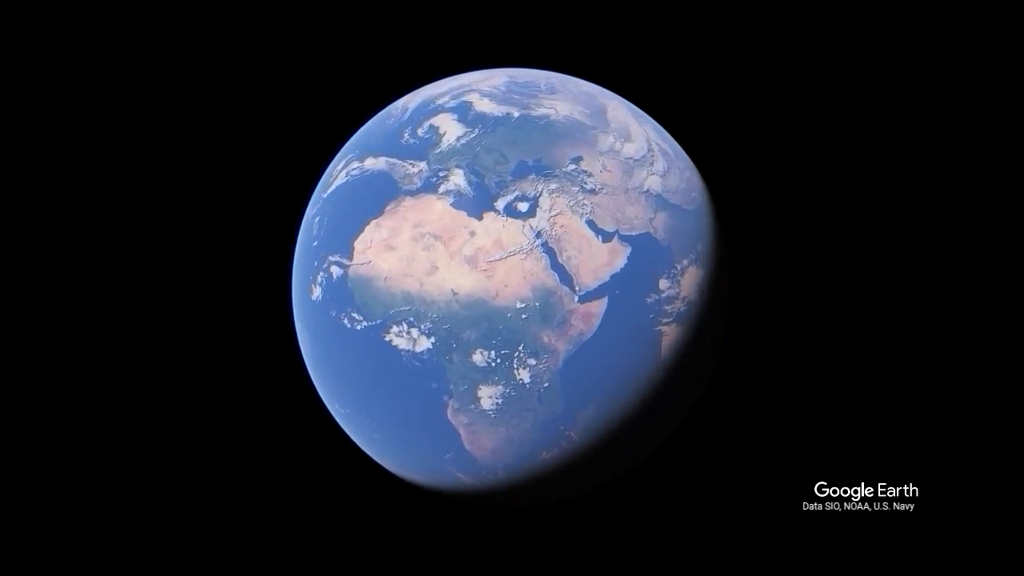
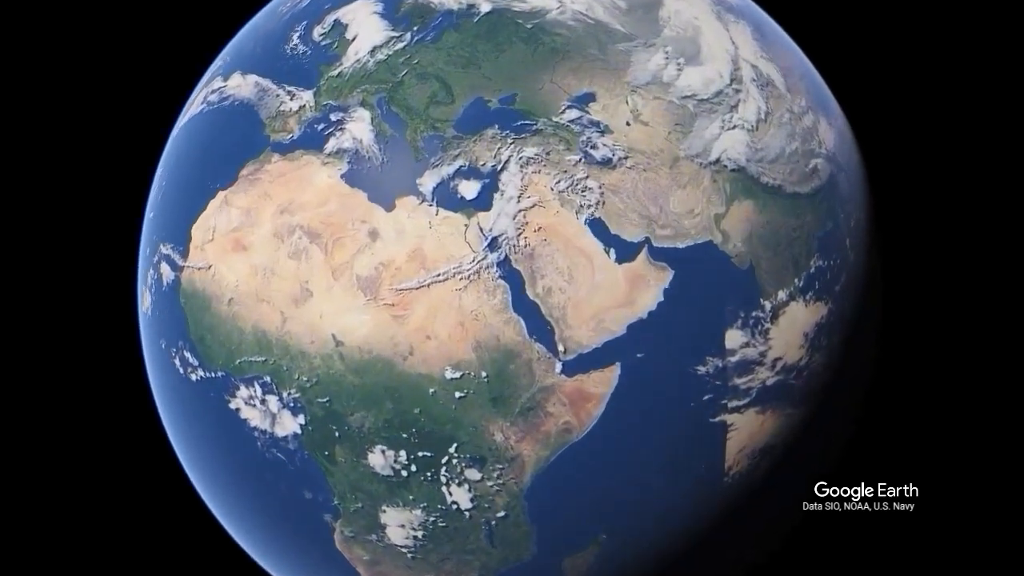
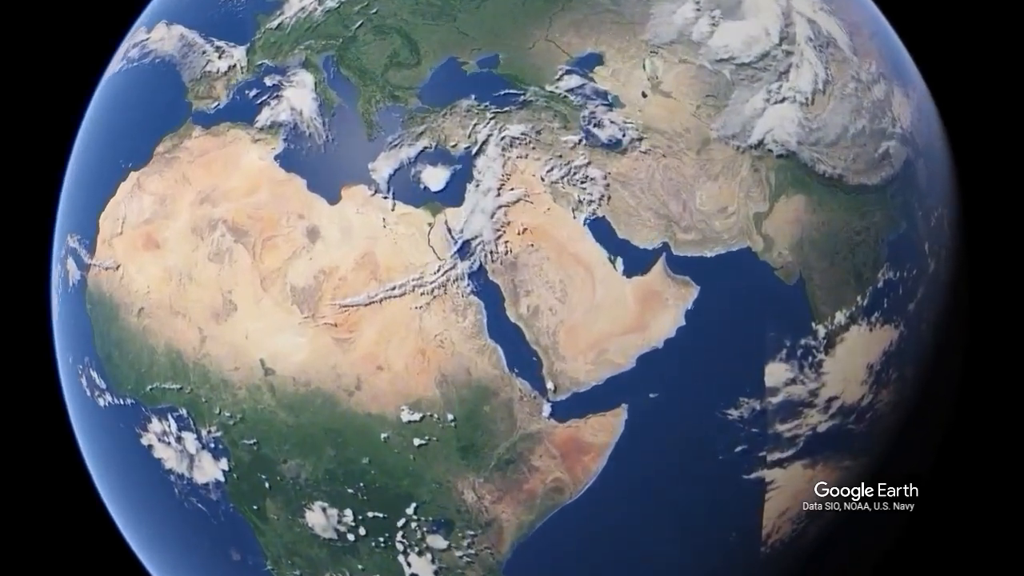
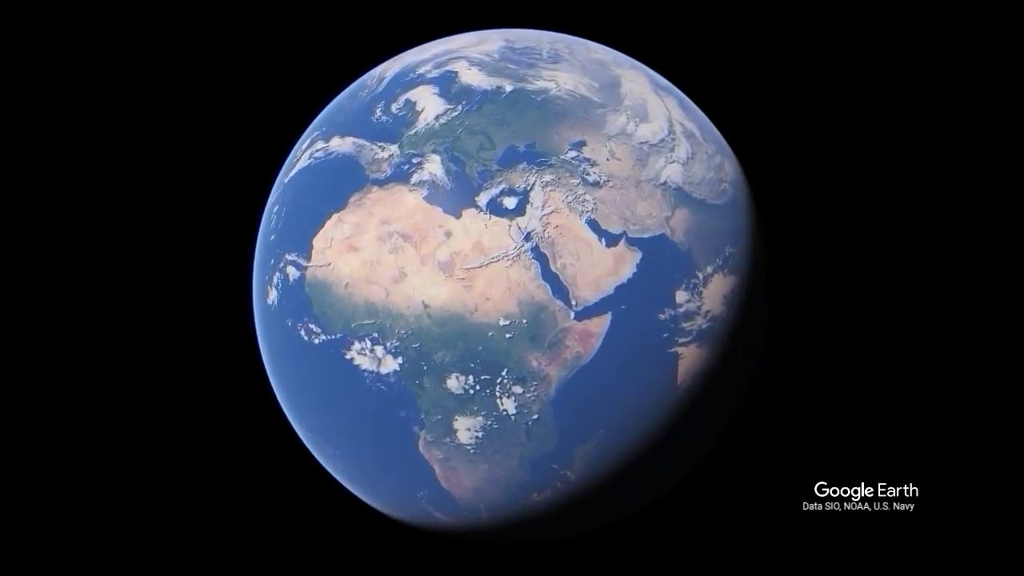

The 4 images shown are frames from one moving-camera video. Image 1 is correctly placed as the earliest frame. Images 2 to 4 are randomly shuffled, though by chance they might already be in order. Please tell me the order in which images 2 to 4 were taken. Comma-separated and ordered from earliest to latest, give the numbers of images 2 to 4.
4, 2, 3
